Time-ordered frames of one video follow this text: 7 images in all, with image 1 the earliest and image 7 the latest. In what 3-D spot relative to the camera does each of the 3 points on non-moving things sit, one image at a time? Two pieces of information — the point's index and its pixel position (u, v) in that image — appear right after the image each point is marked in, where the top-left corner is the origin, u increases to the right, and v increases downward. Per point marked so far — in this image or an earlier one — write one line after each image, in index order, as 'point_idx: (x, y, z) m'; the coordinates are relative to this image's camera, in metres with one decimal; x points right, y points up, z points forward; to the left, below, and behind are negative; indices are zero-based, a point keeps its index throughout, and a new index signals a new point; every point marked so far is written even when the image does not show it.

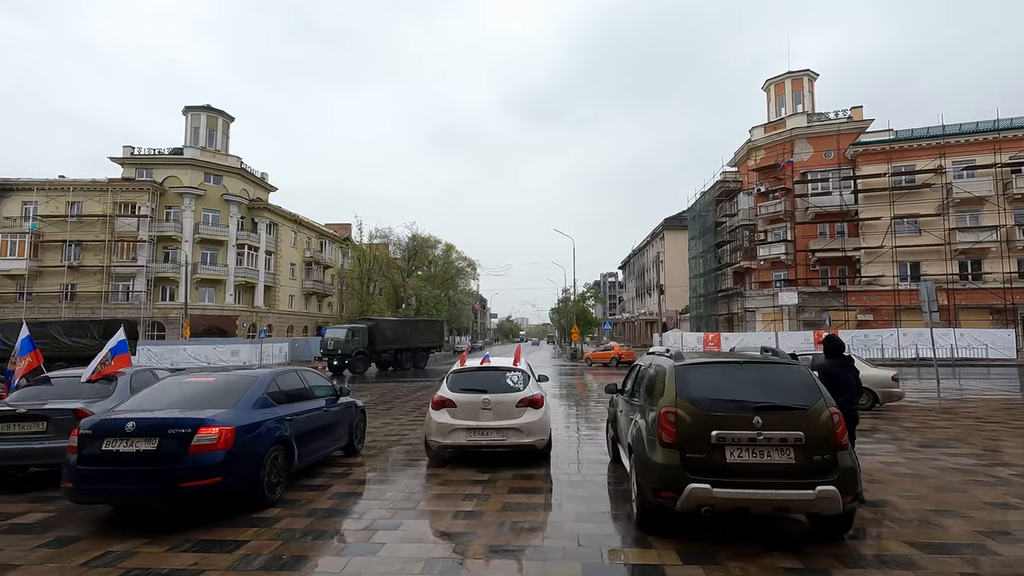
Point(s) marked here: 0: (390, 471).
0: (-1.6, -2.3, +6.9) m
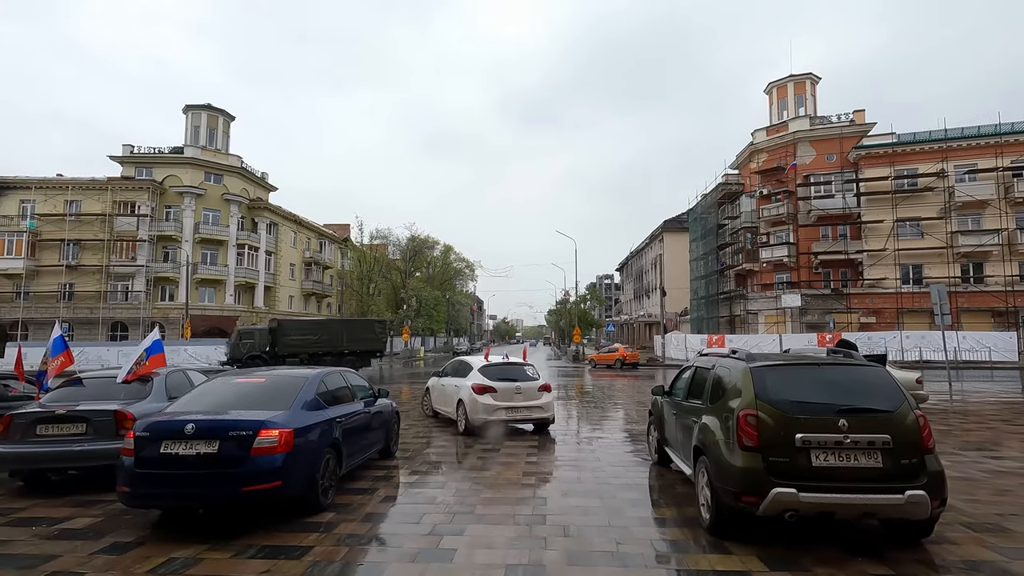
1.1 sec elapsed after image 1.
0: (-1.0, -2.3, +6.7) m
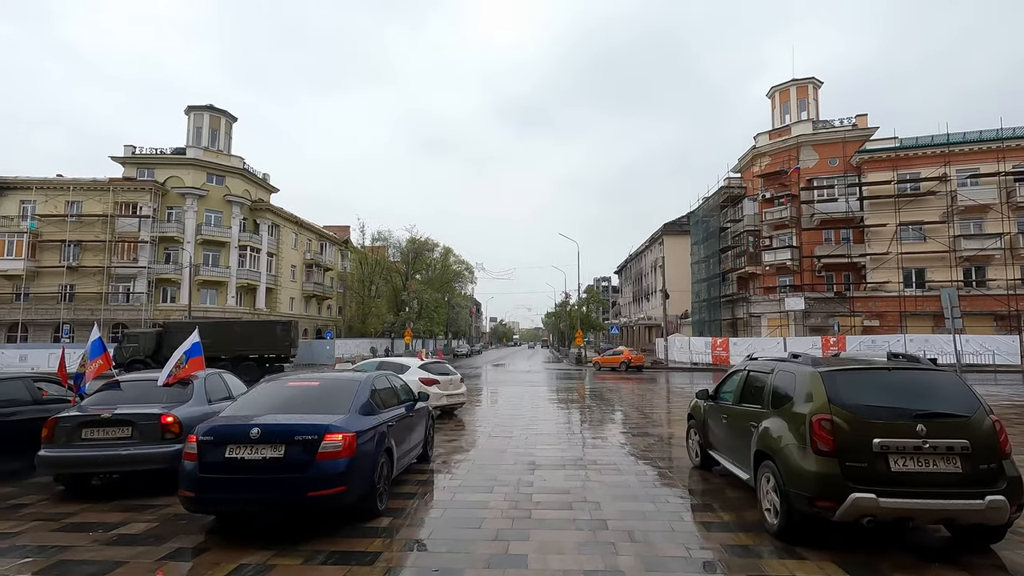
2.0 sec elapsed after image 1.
0: (-0.5, -2.4, +6.7) m
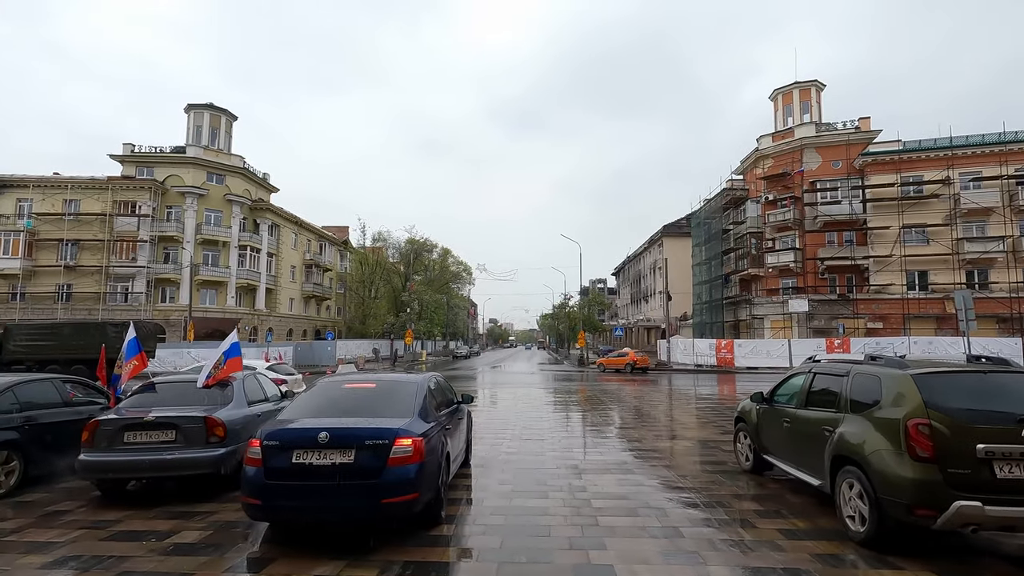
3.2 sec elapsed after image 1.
0: (+0.1, -2.3, +6.5) m
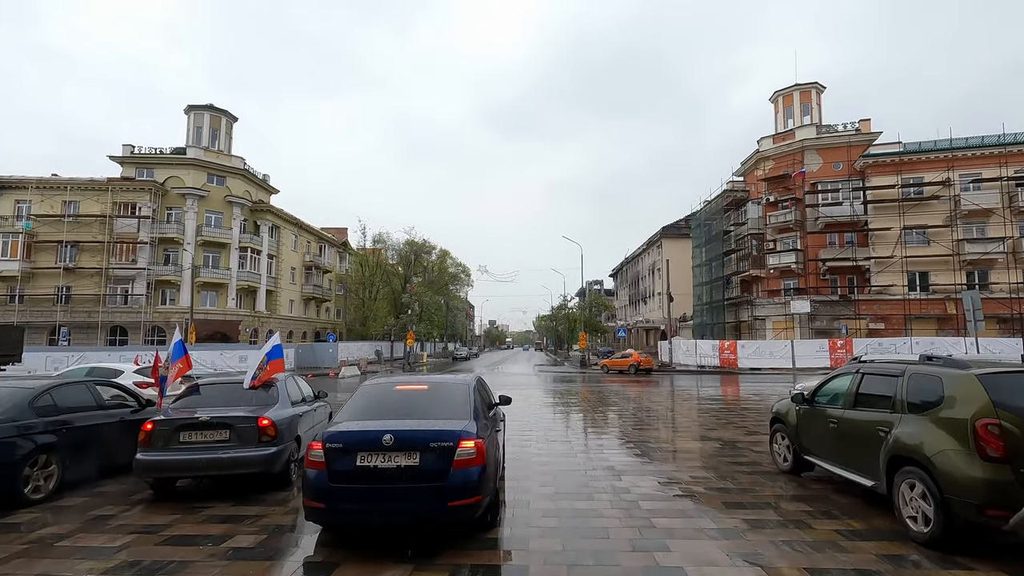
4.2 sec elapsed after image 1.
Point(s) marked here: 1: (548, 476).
0: (+0.5, -2.4, +6.5) m
1: (+0.5, -2.4, +6.9) m
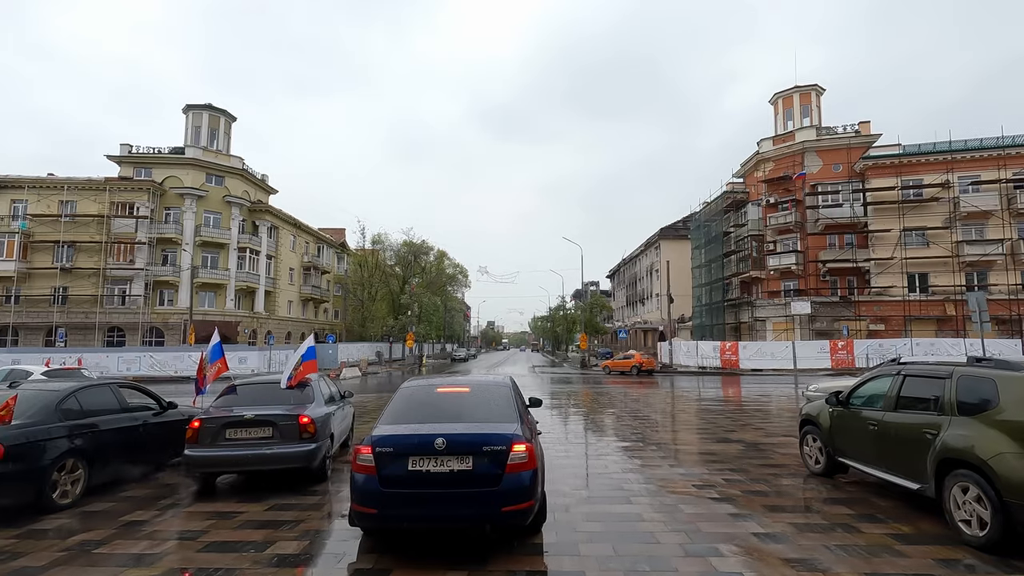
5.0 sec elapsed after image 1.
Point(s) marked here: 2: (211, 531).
0: (+0.9, -2.4, +6.4) m
1: (+0.9, -2.4, +6.8) m
2: (-2.7, -2.1, +4.8) m
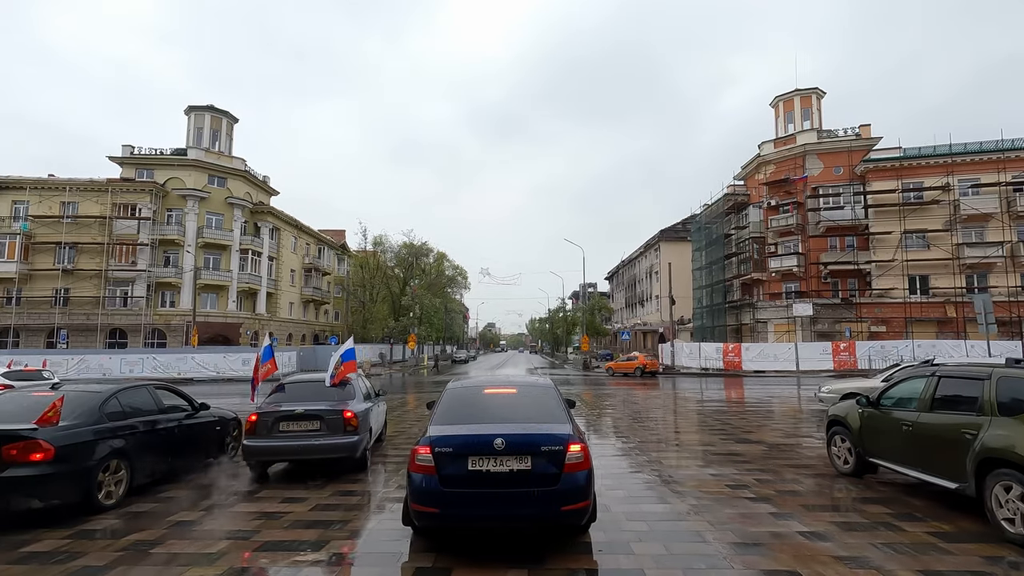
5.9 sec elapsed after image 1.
0: (+1.3, -2.4, +6.5) m
1: (+1.3, -2.4, +6.9) m
2: (-2.3, -2.2, +4.8) m
